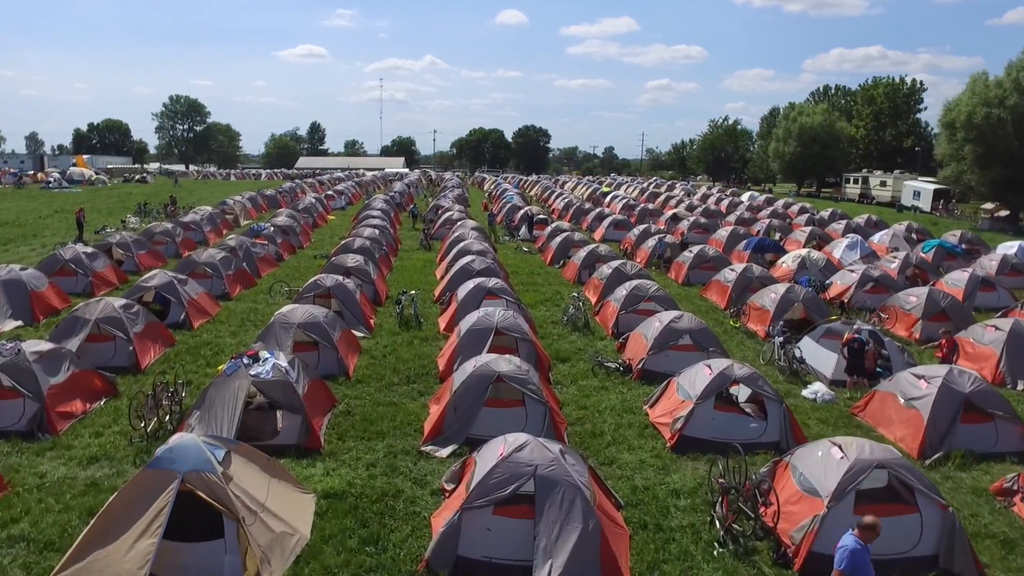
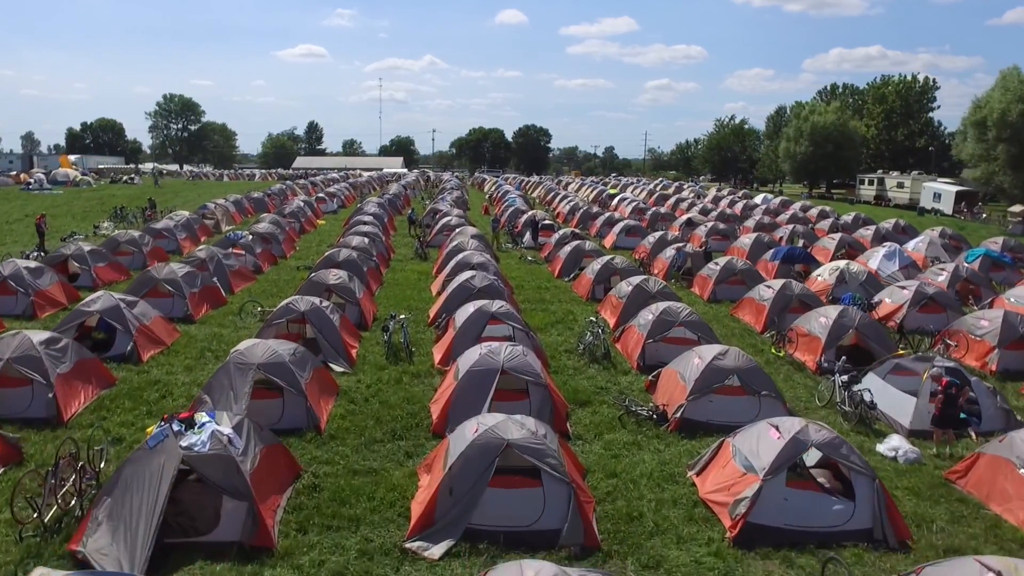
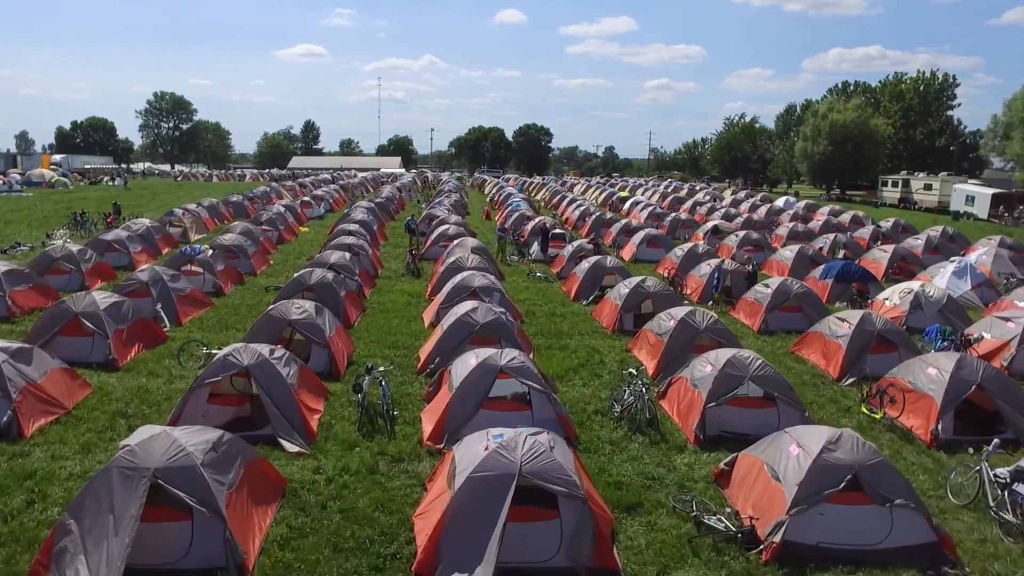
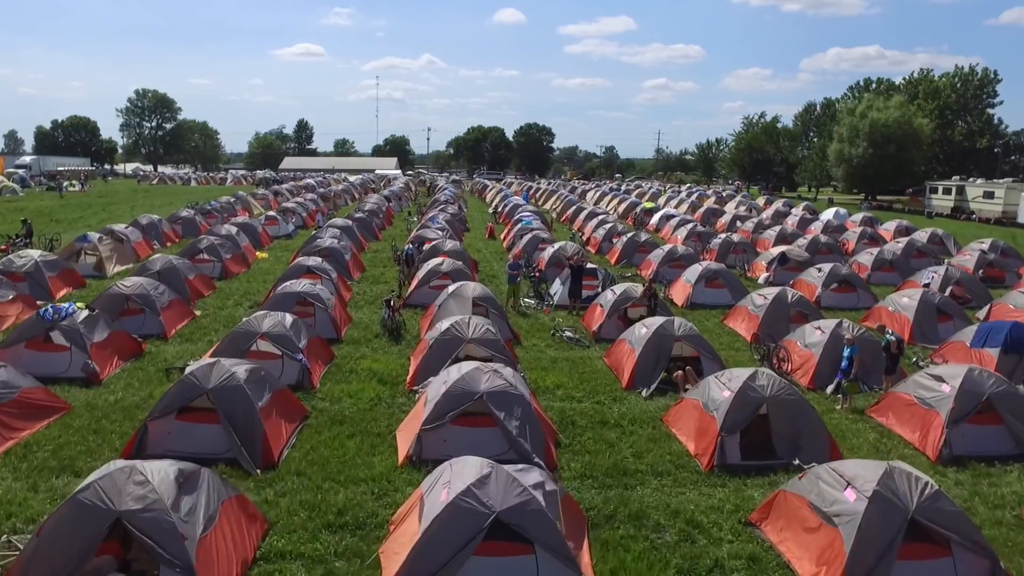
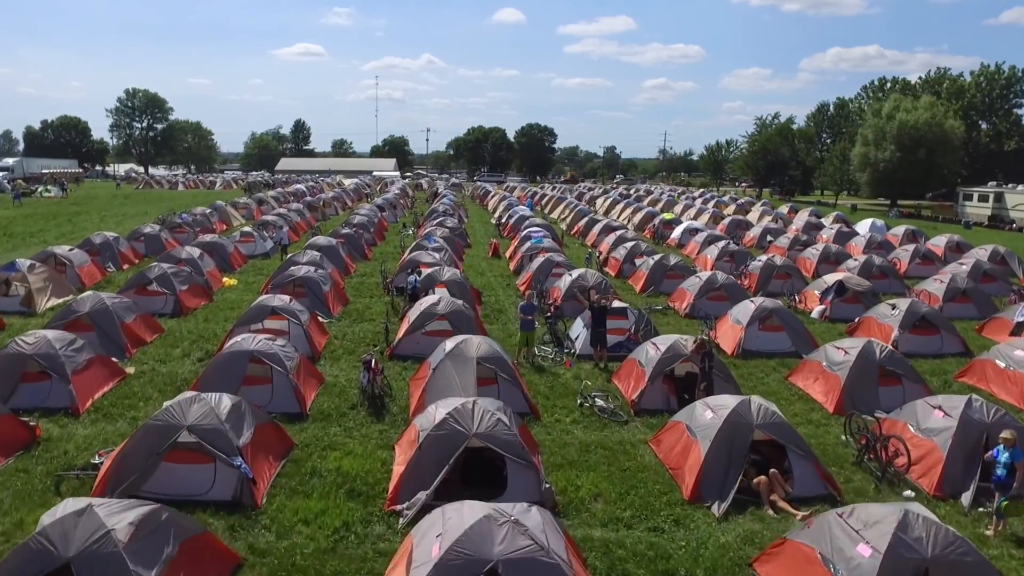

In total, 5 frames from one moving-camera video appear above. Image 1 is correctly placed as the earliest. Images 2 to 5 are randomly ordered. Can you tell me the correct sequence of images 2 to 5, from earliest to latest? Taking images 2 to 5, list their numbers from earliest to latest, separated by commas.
2, 3, 4, 5
